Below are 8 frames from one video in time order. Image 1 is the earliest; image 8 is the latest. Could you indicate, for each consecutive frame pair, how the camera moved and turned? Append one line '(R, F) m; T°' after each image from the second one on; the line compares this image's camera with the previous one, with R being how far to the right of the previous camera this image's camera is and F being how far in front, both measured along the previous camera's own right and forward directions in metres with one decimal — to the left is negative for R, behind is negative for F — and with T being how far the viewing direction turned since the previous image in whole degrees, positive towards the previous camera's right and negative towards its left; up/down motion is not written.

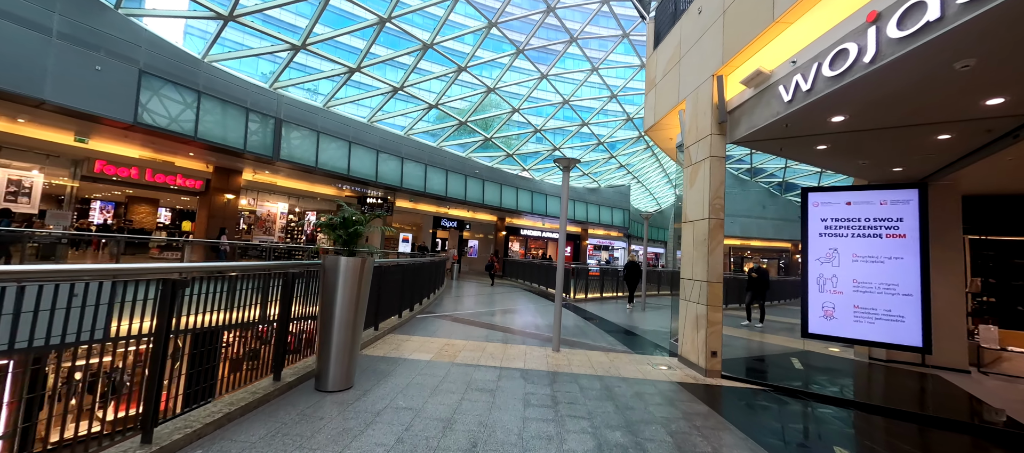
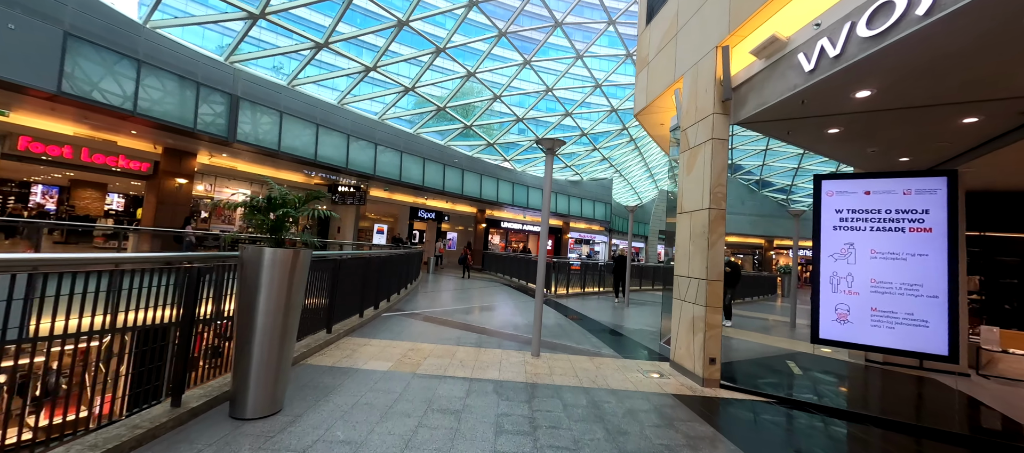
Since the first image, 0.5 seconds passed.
(+0.1, +0.8) m; +3°
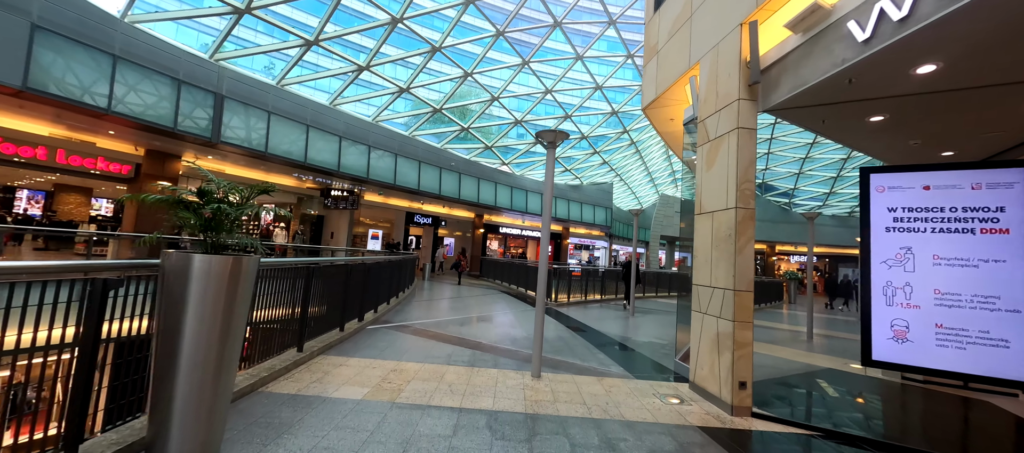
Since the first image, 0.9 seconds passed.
(0.0, +0.7) m; 0°
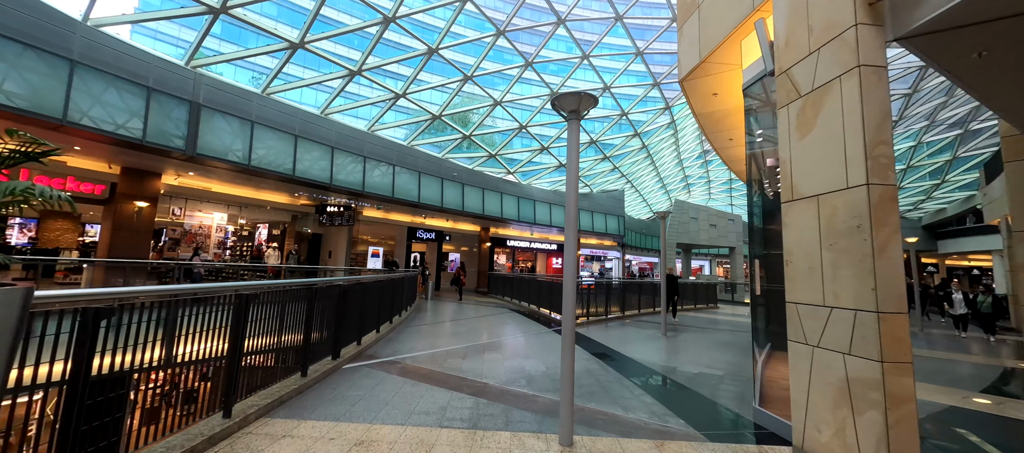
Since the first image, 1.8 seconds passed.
(-0.1, +1.5) m; -1°
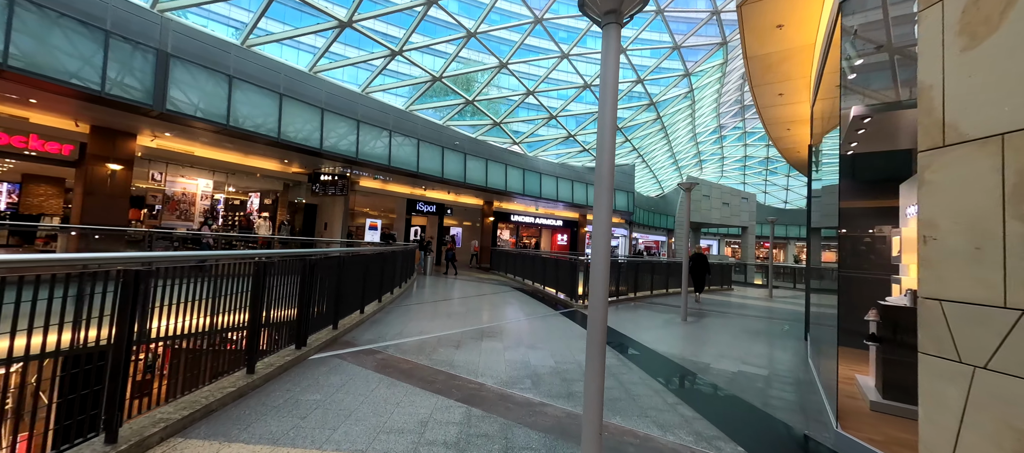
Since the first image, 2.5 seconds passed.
(0.0, +1.1) m; -1°
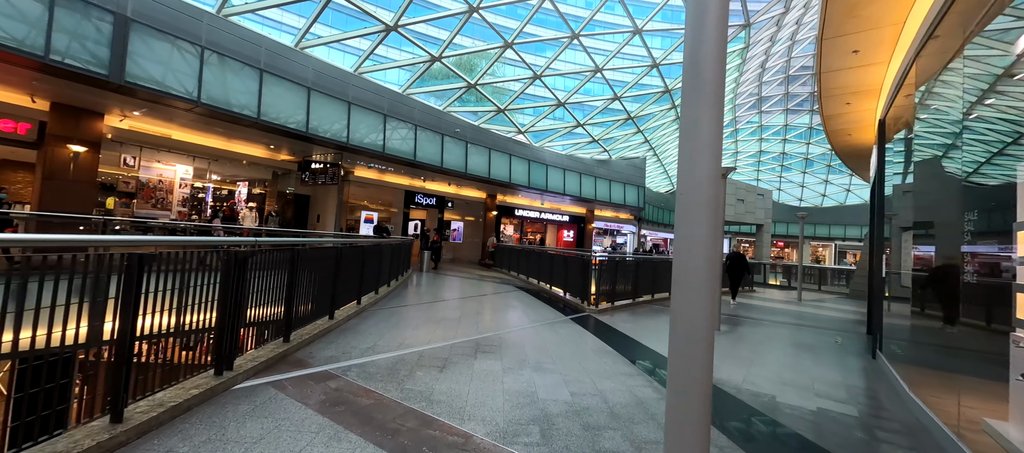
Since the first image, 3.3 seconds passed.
(0.0, +1.3) m; -1°
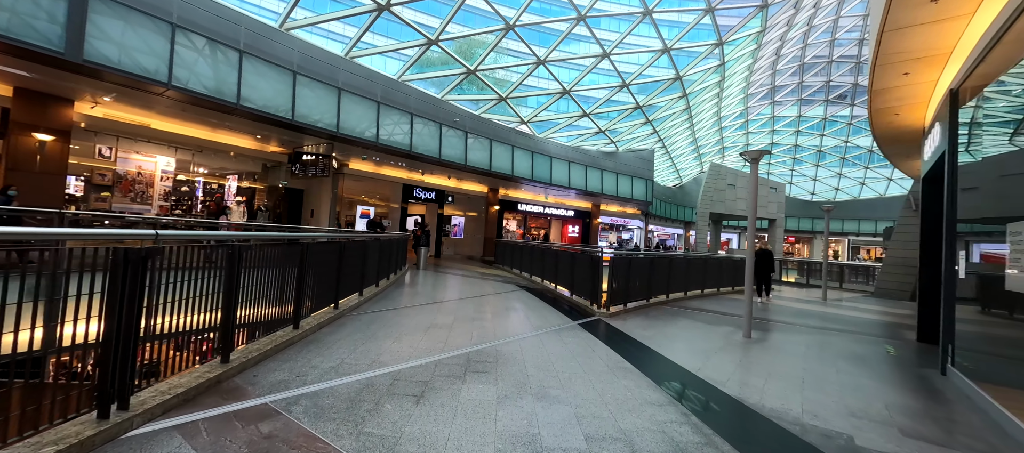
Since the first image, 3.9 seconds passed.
(+0.1, +0.9) m; -1°
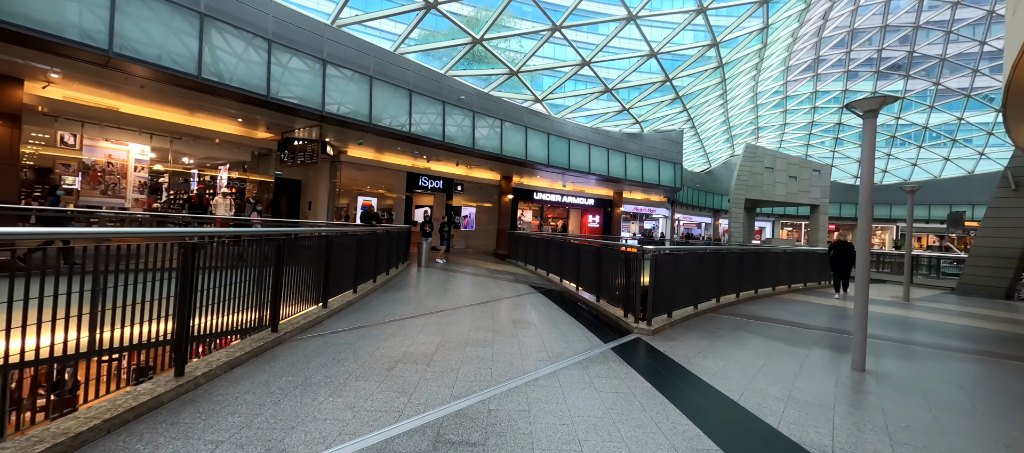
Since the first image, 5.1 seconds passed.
(+0.2, +1.9) m; -3°
